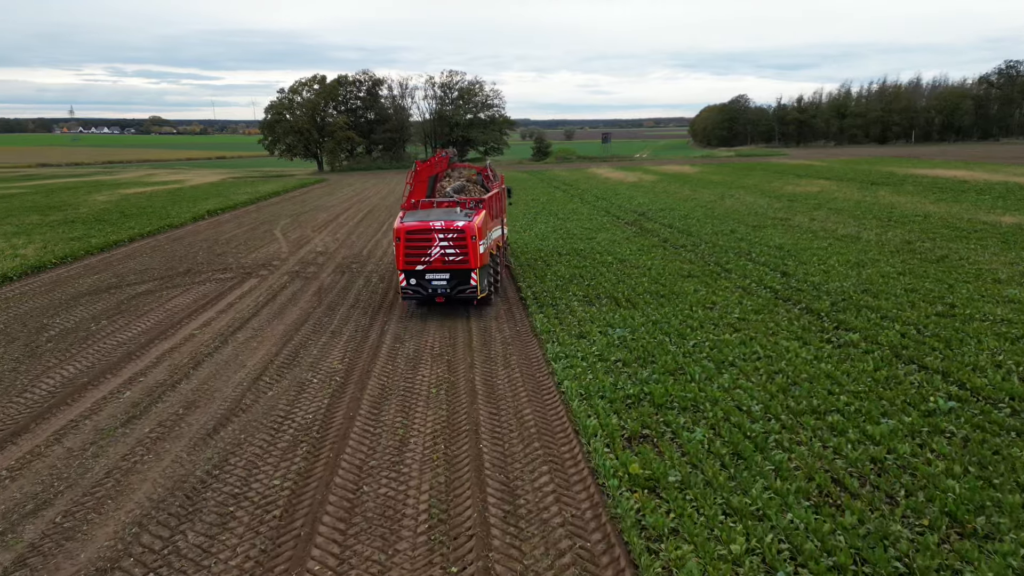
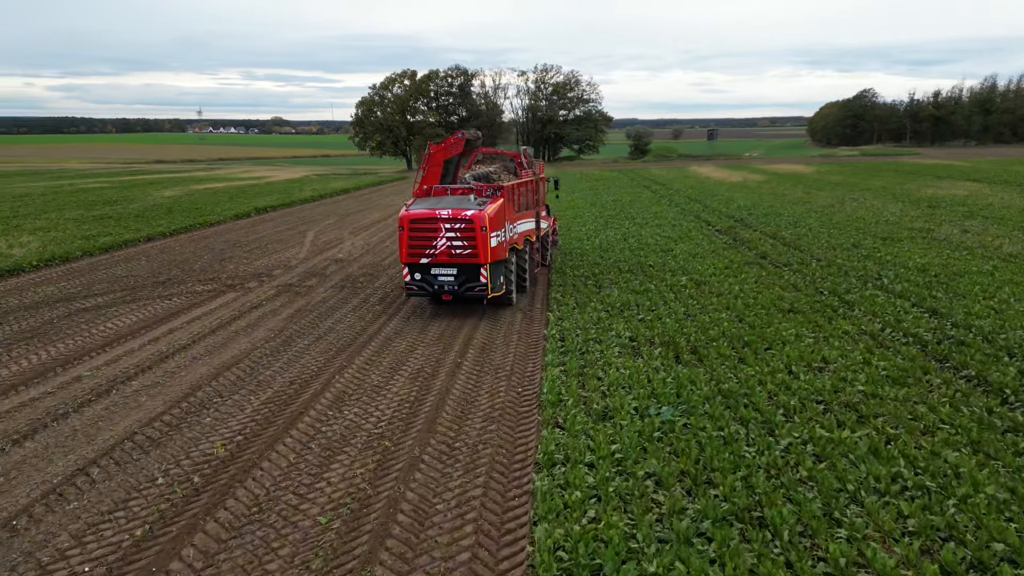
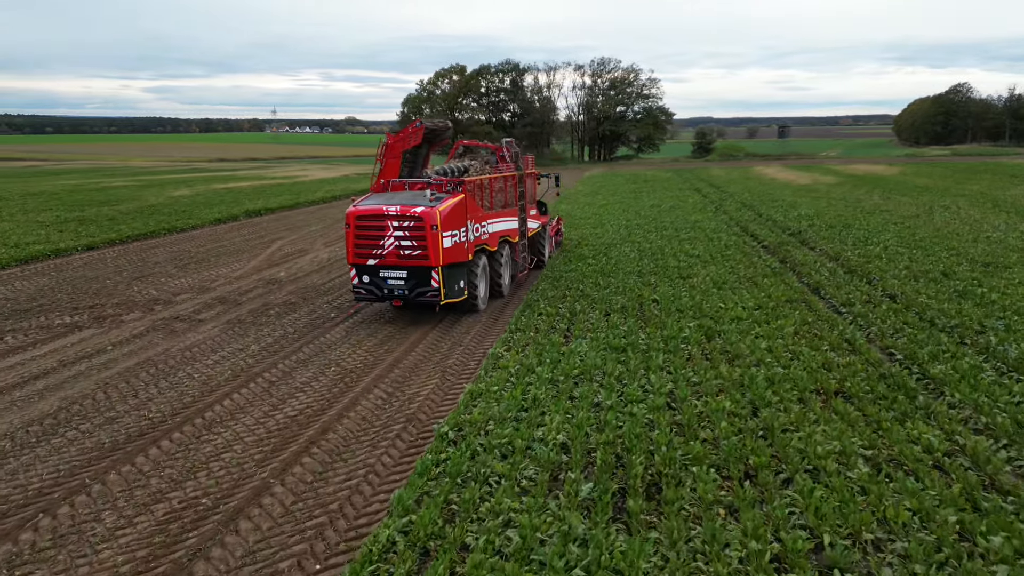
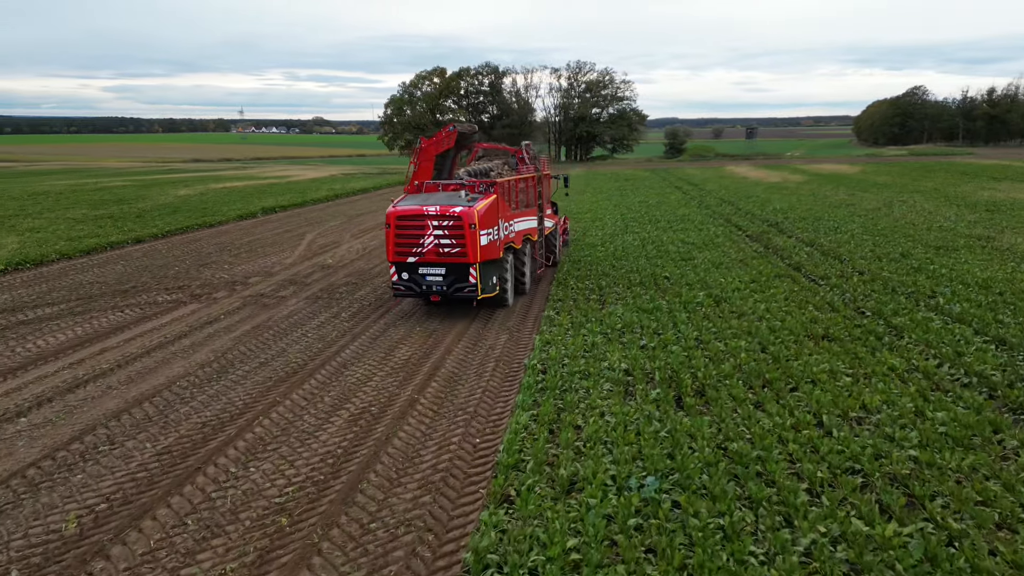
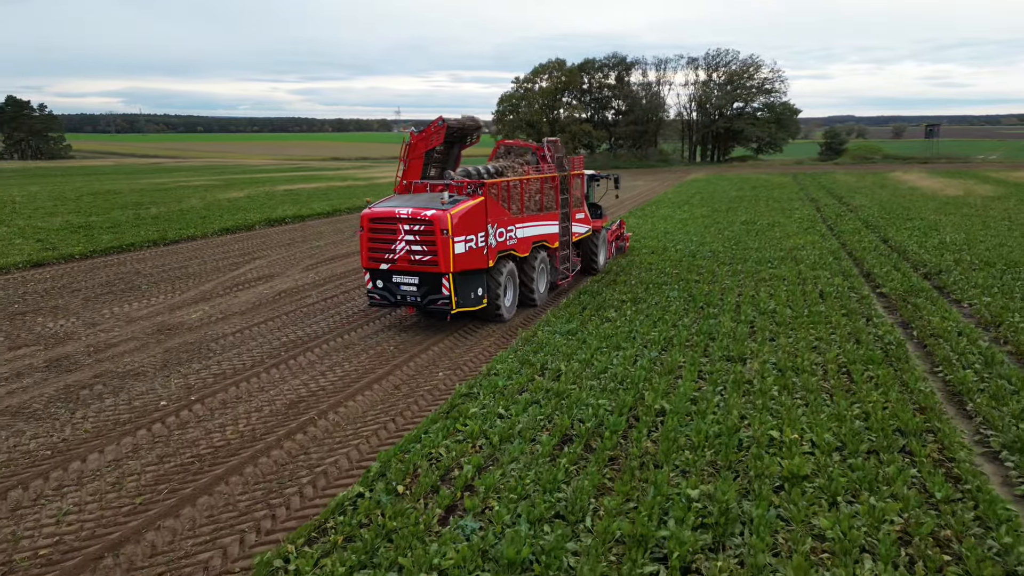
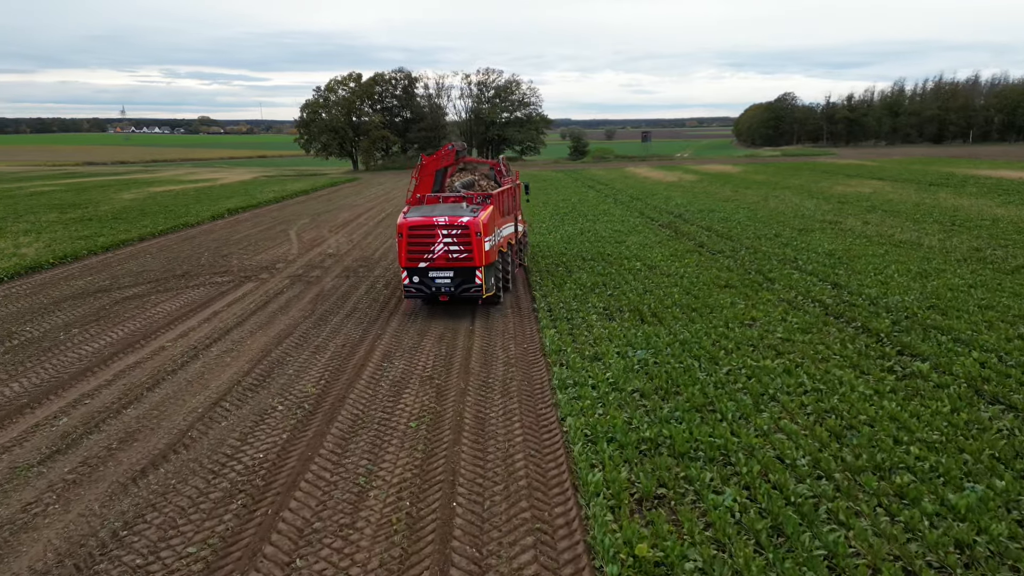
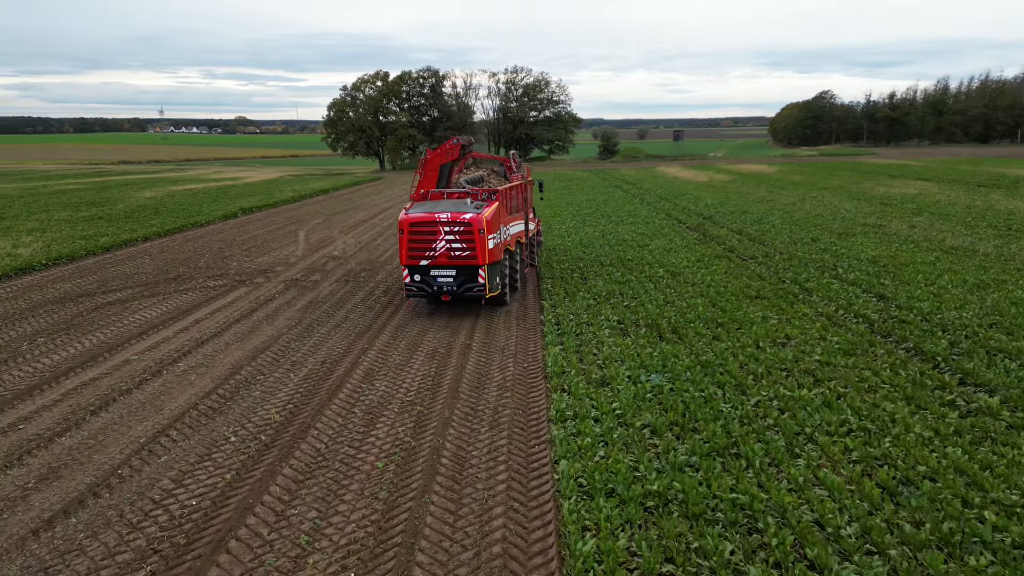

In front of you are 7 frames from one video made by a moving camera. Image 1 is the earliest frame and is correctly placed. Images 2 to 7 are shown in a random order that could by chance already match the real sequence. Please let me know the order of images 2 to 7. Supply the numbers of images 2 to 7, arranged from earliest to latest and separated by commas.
6, 7, 2, 4, 3, 5
